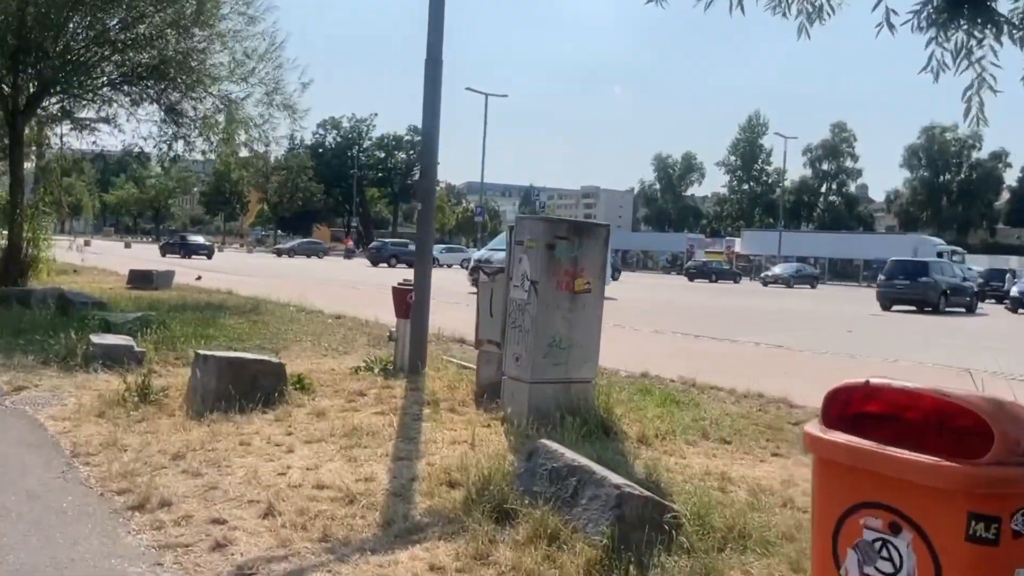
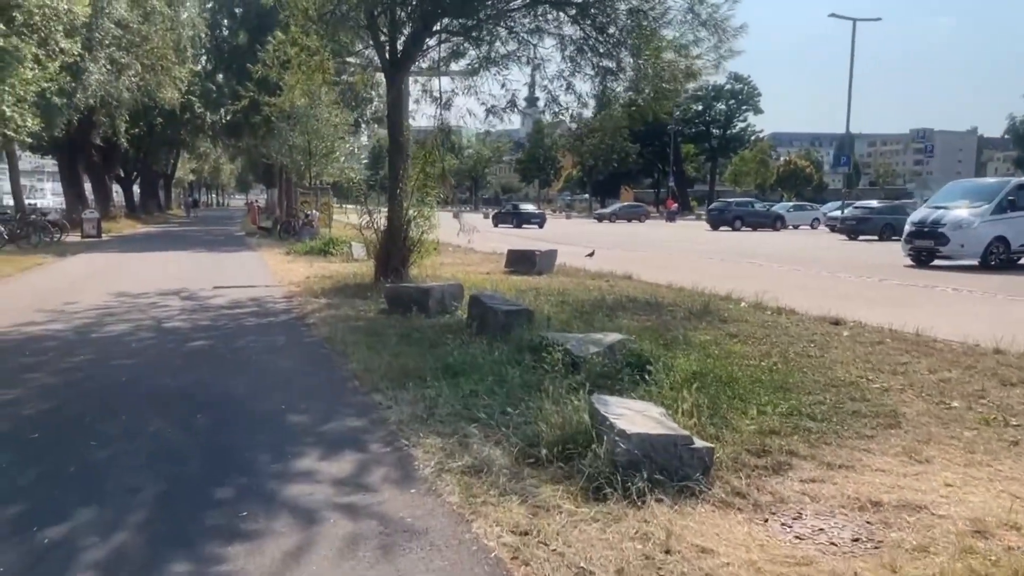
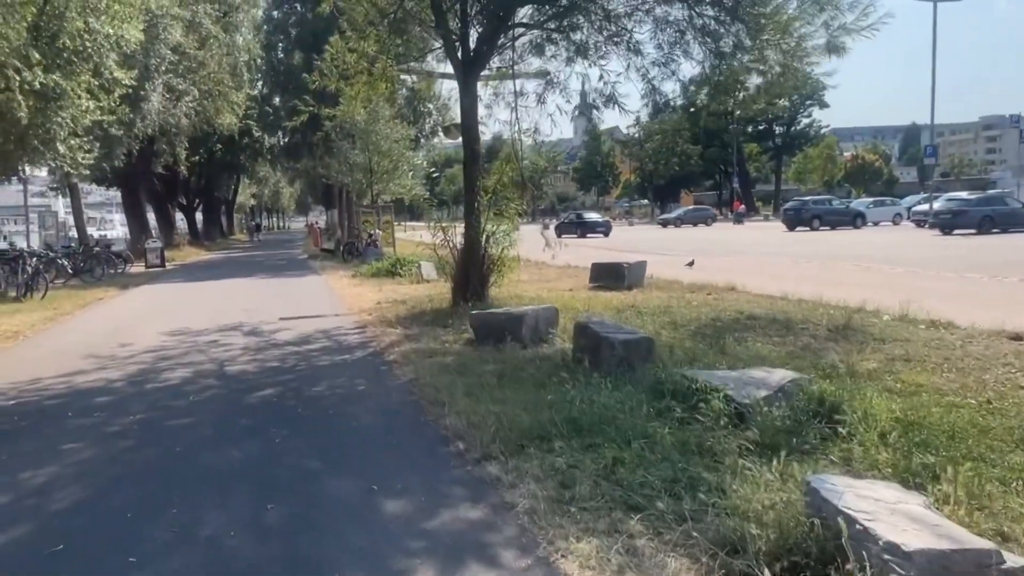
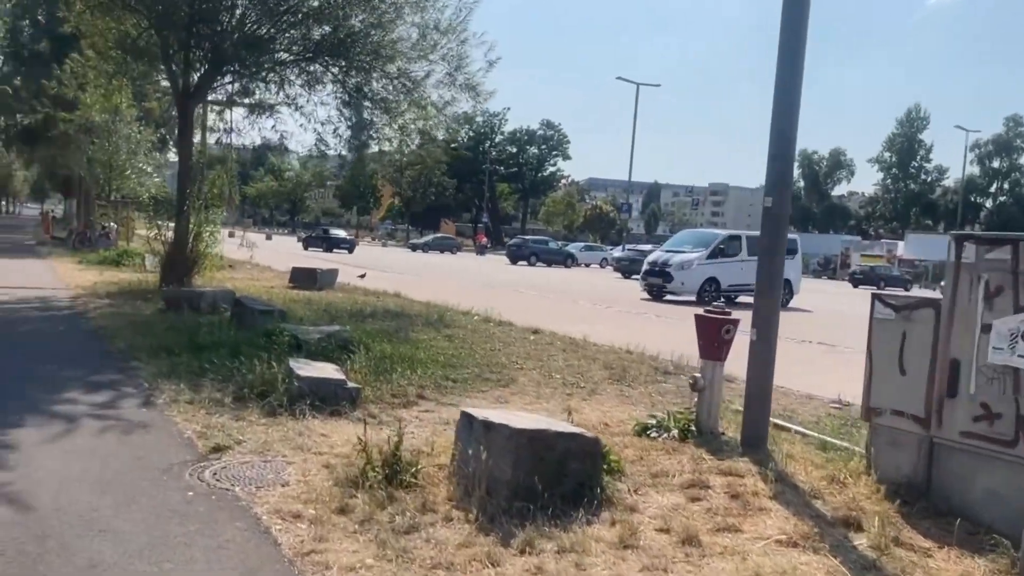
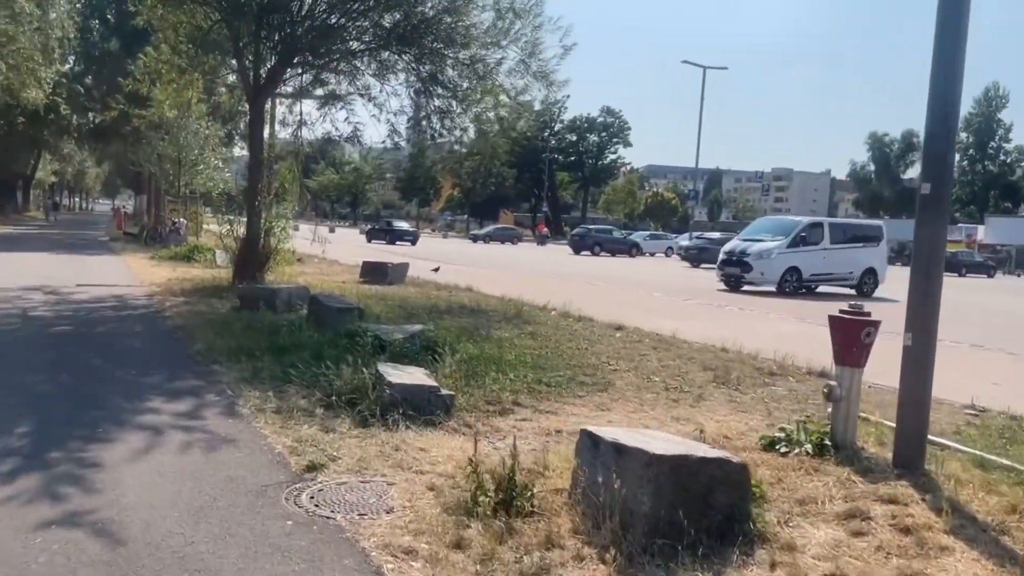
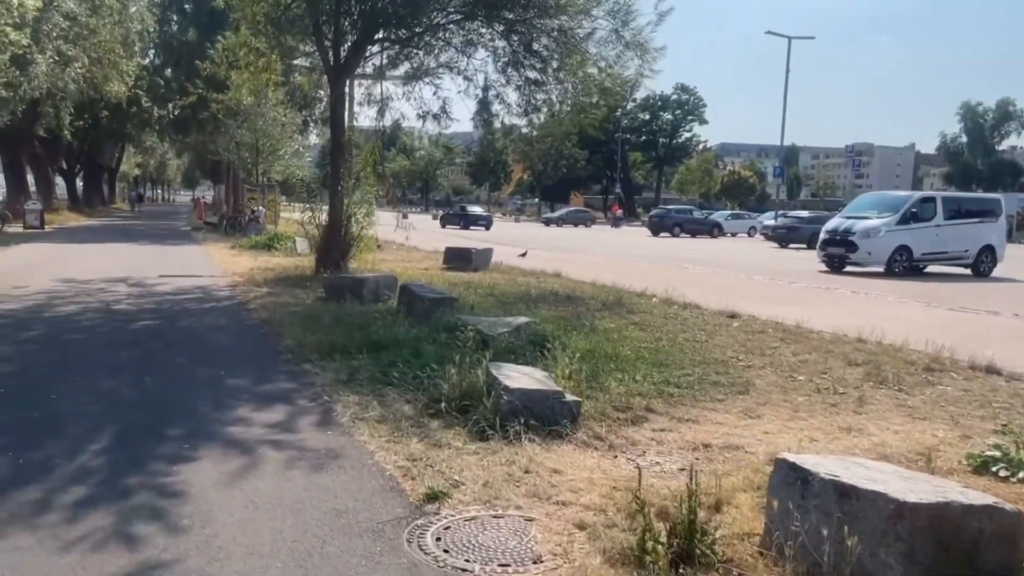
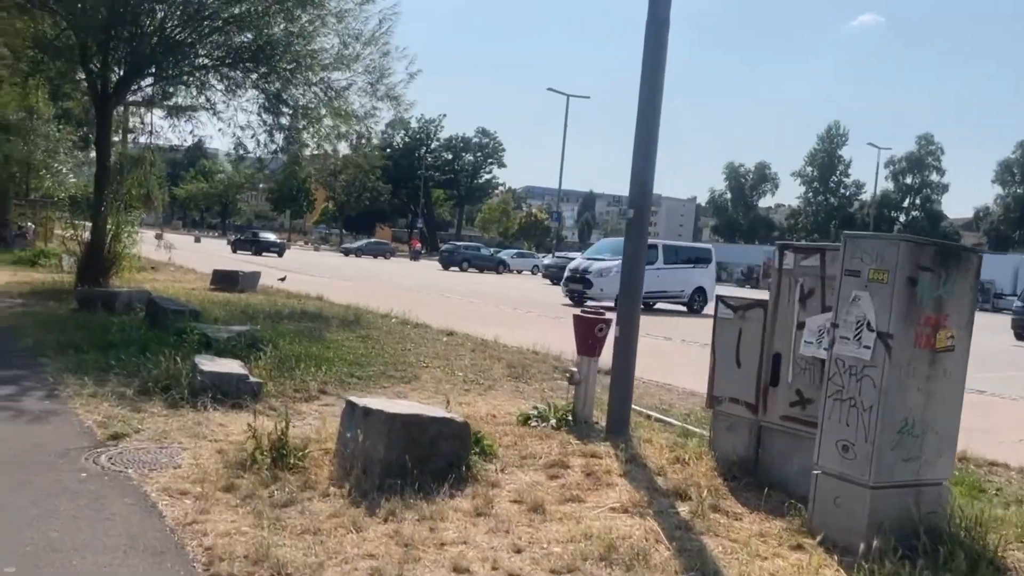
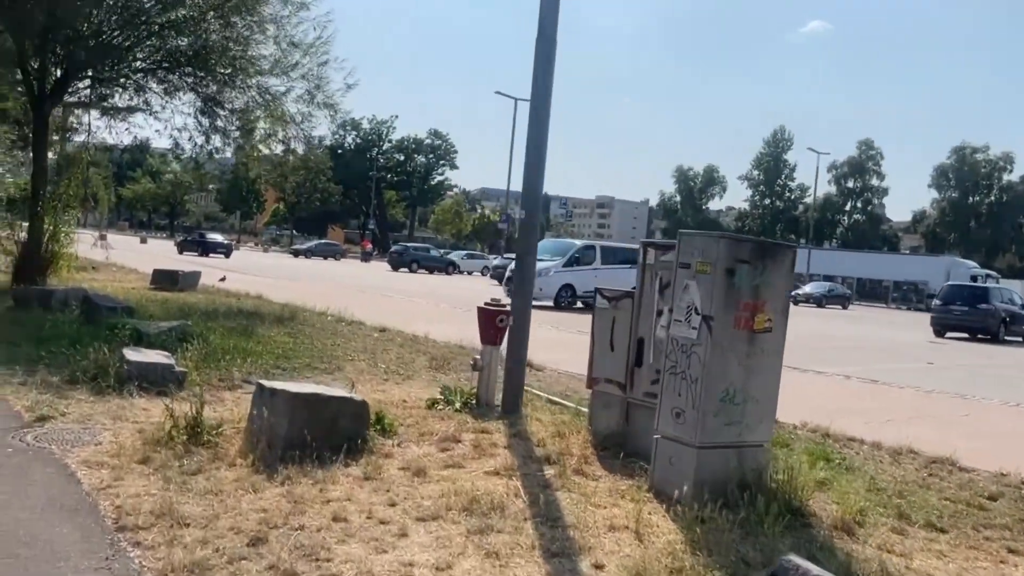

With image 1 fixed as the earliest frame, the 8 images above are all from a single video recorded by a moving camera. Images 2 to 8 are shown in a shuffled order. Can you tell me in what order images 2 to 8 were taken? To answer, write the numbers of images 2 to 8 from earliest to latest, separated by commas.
8, 7, 4, 5, 6, 2, 3
